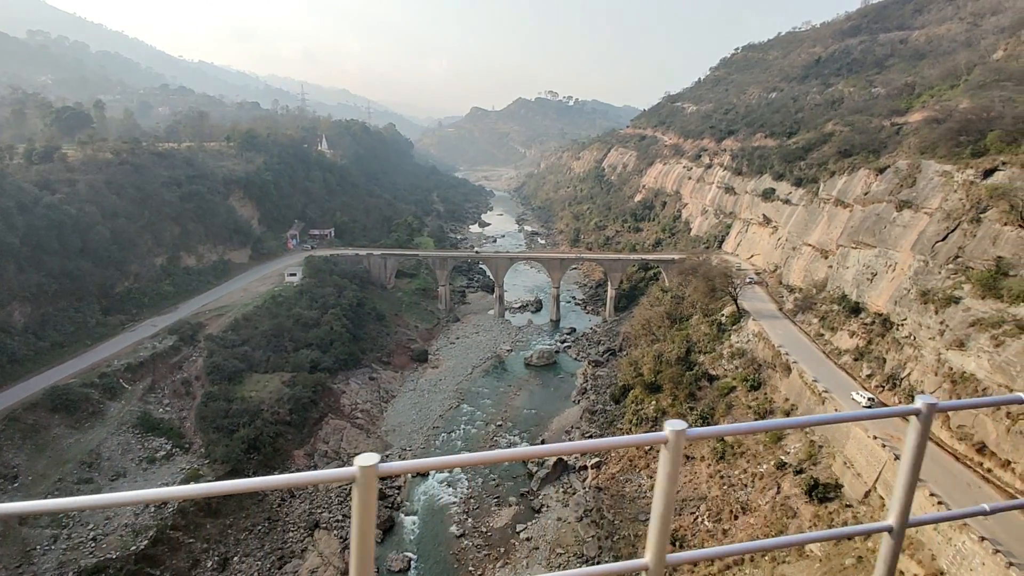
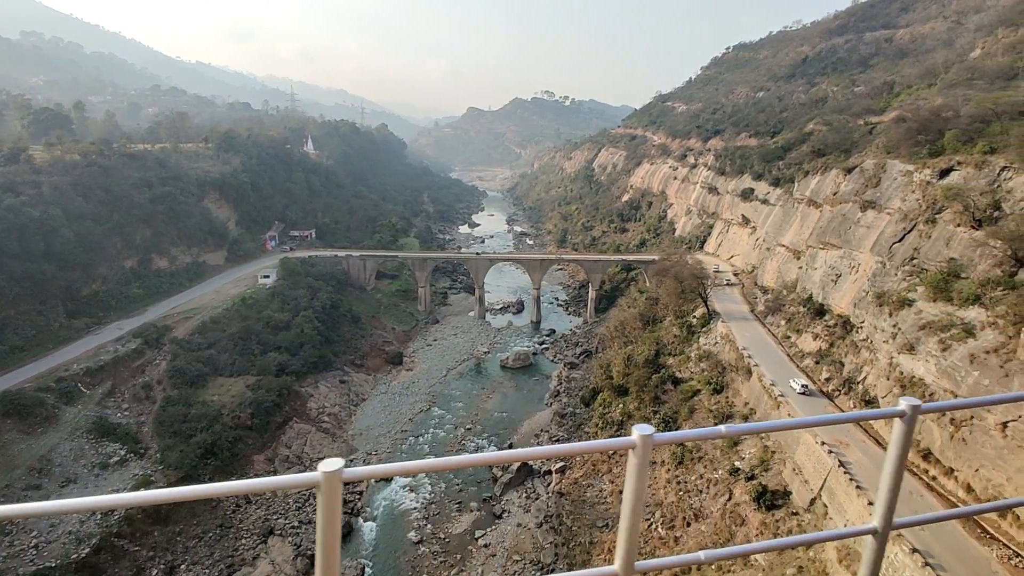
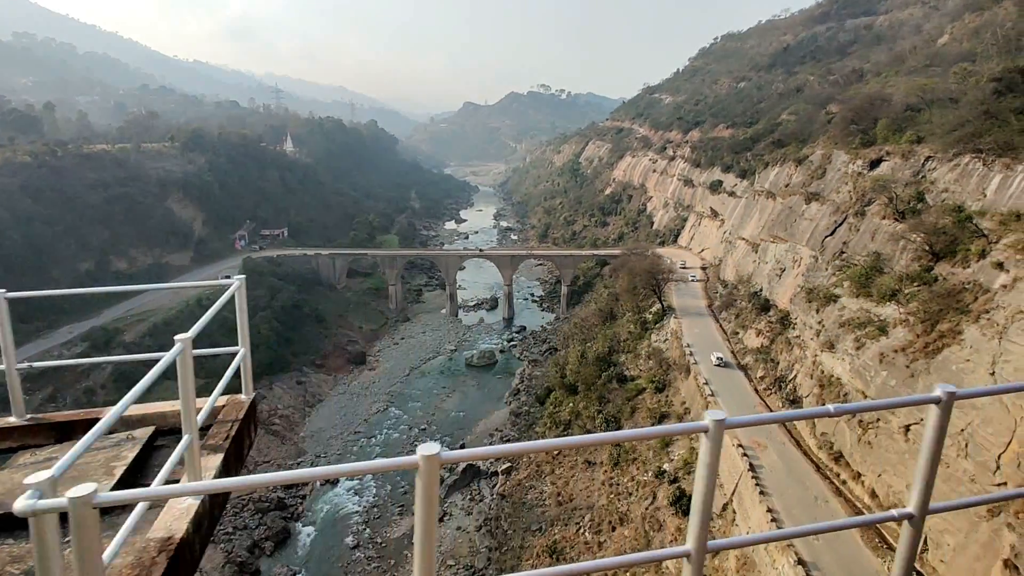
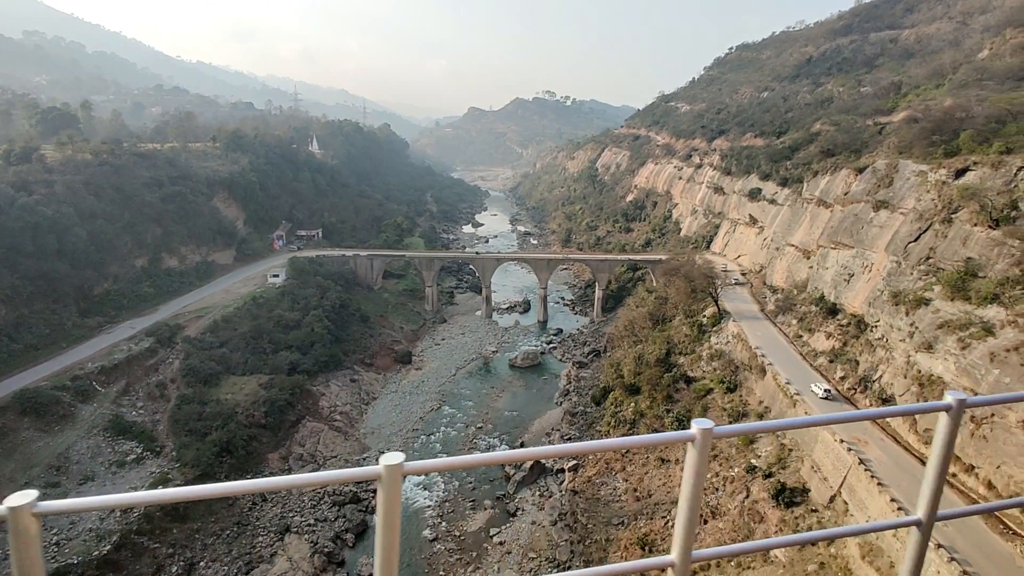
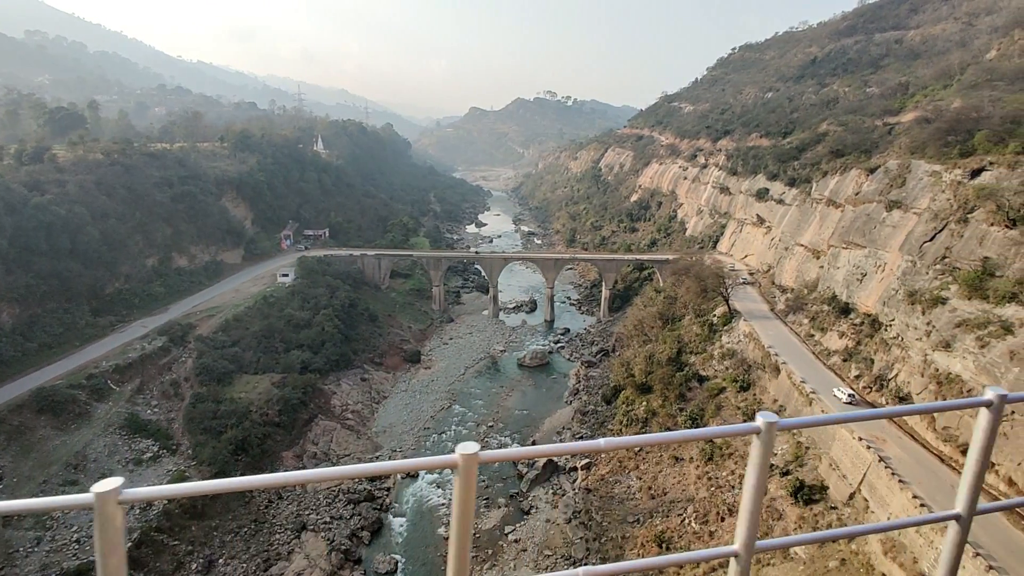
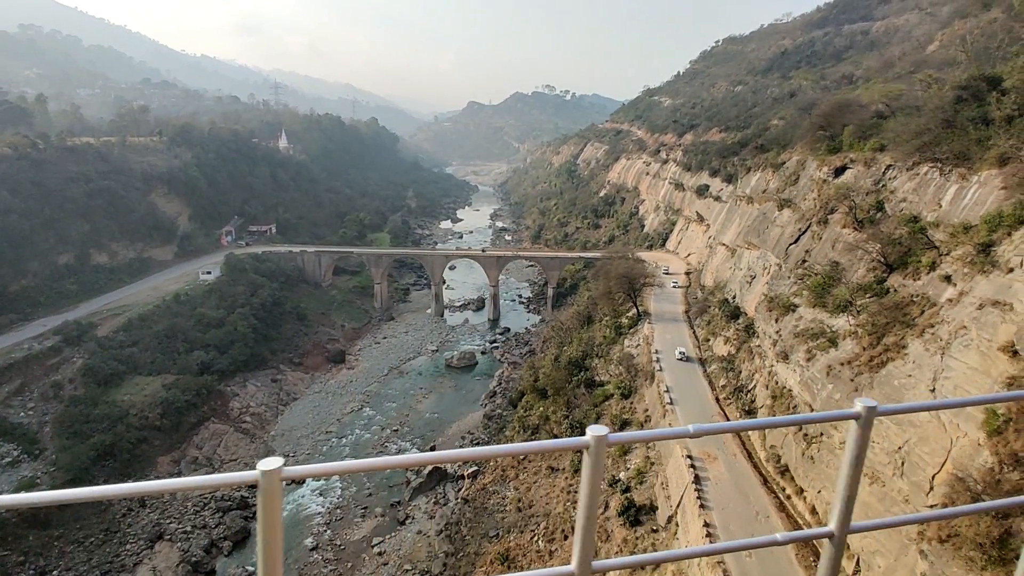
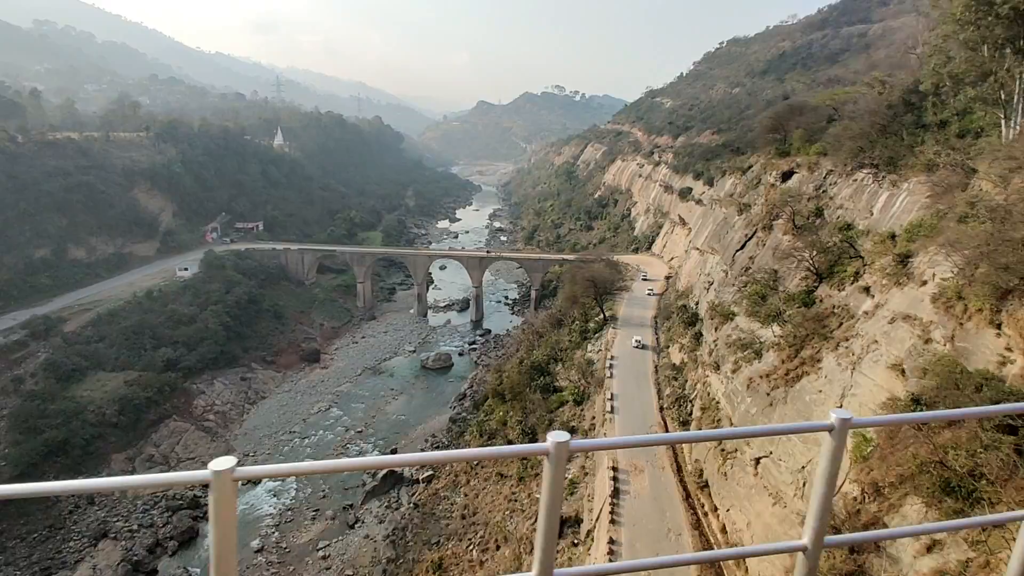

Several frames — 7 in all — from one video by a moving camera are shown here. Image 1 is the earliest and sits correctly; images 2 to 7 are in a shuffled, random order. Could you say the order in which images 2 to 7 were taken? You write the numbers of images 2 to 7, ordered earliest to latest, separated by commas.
5, 4, 2, 3, 6, 7
